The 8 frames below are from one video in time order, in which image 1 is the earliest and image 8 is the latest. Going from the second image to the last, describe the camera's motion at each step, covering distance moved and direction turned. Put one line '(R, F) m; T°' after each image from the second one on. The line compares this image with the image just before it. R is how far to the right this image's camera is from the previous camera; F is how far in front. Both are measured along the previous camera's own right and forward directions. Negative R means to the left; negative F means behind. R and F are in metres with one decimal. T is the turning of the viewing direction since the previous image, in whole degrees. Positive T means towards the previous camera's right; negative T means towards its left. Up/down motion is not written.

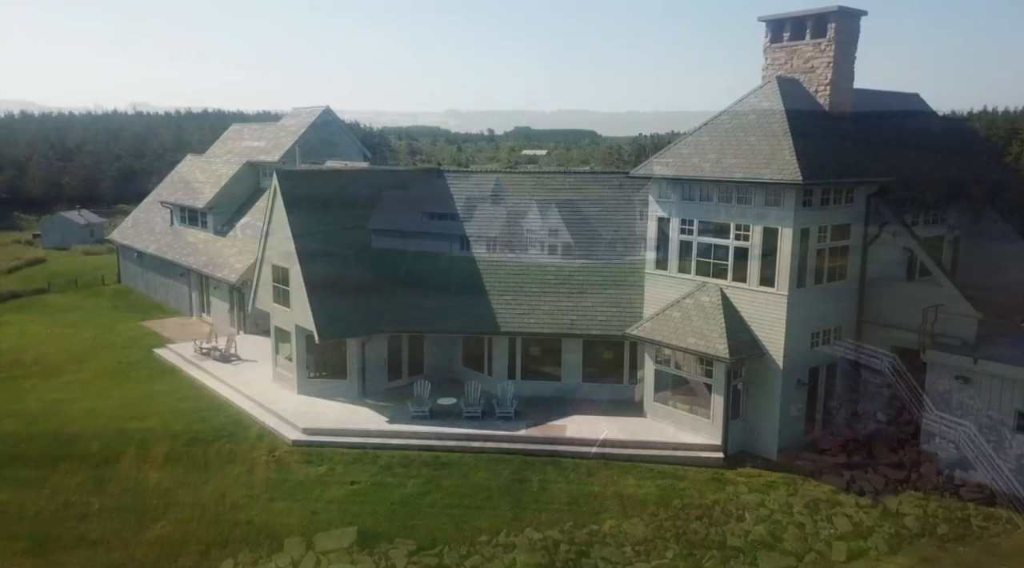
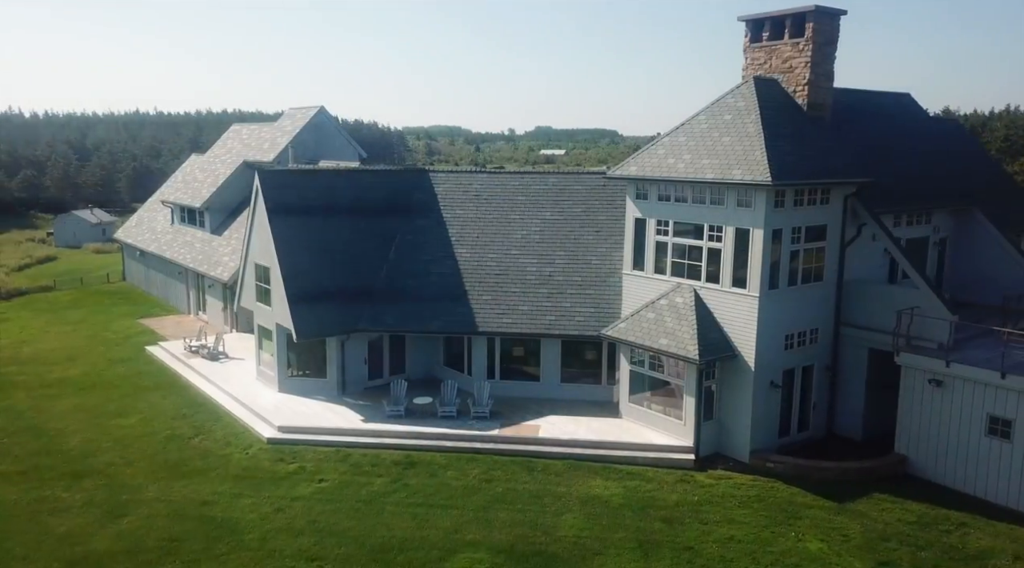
(+1.2, 0.0) m; -1°
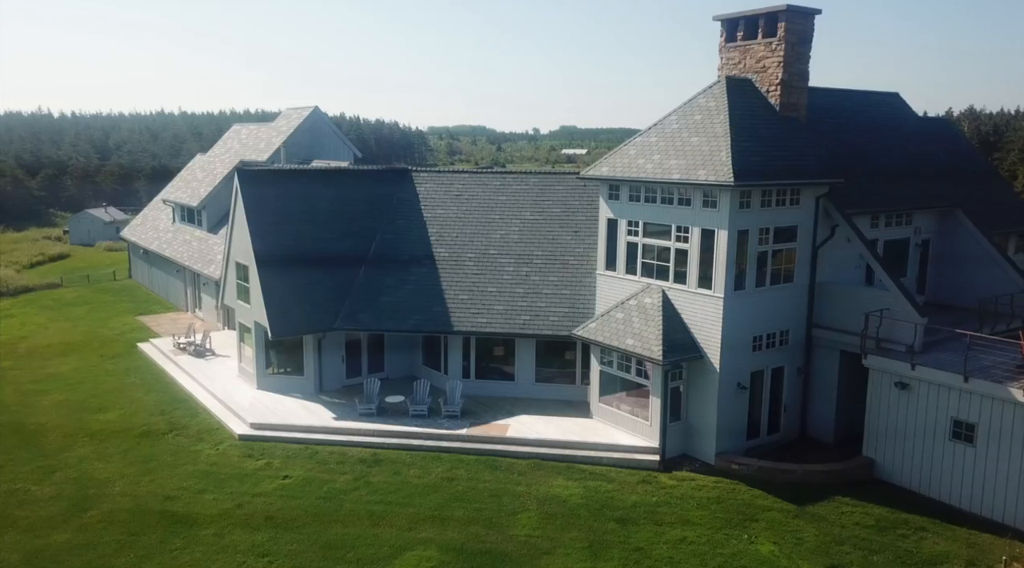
(+1.5, -0.1) m; -2°
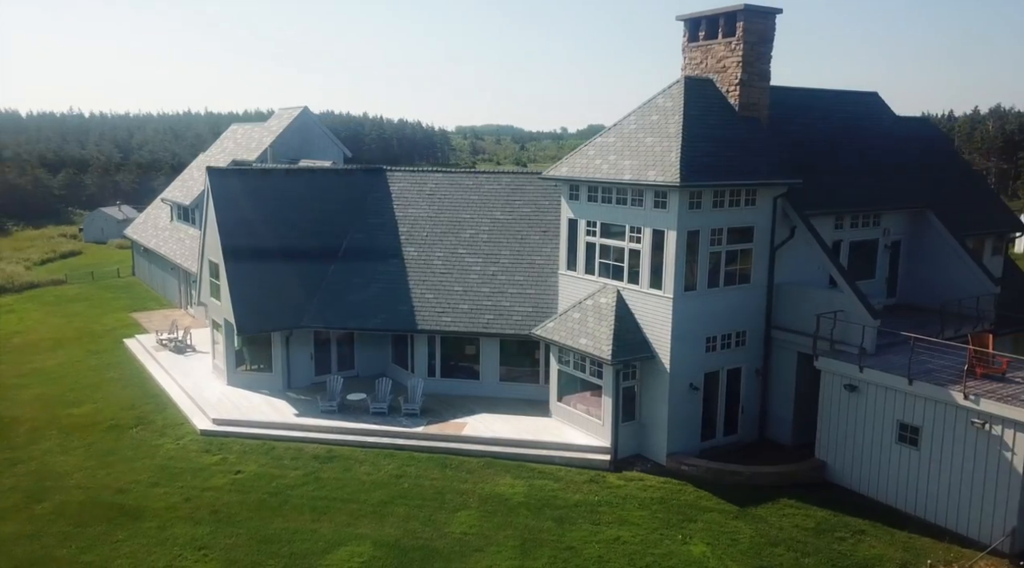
(+1.9, -0.1) m; -2°
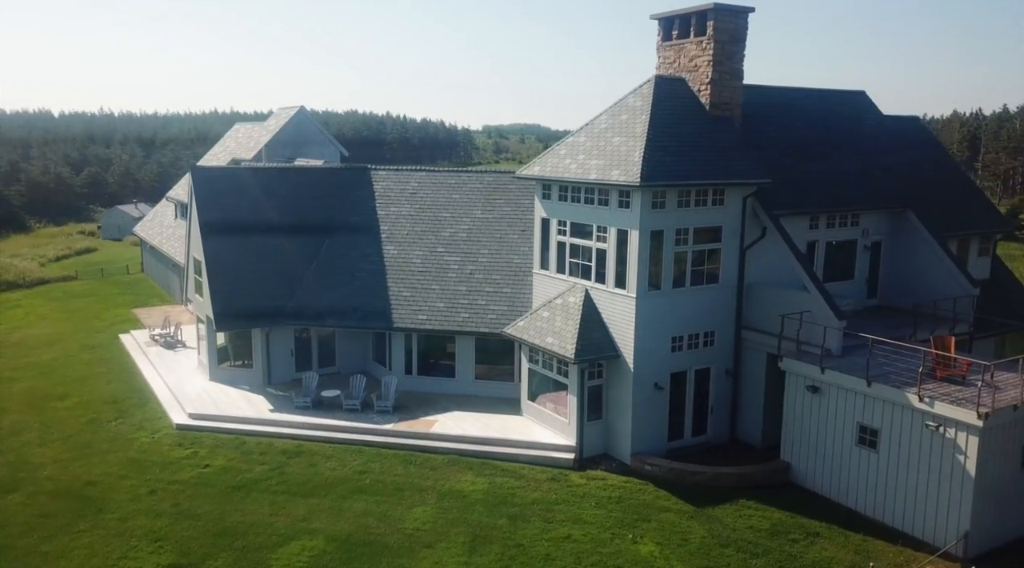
(+1.5, -0.1) m; -2°
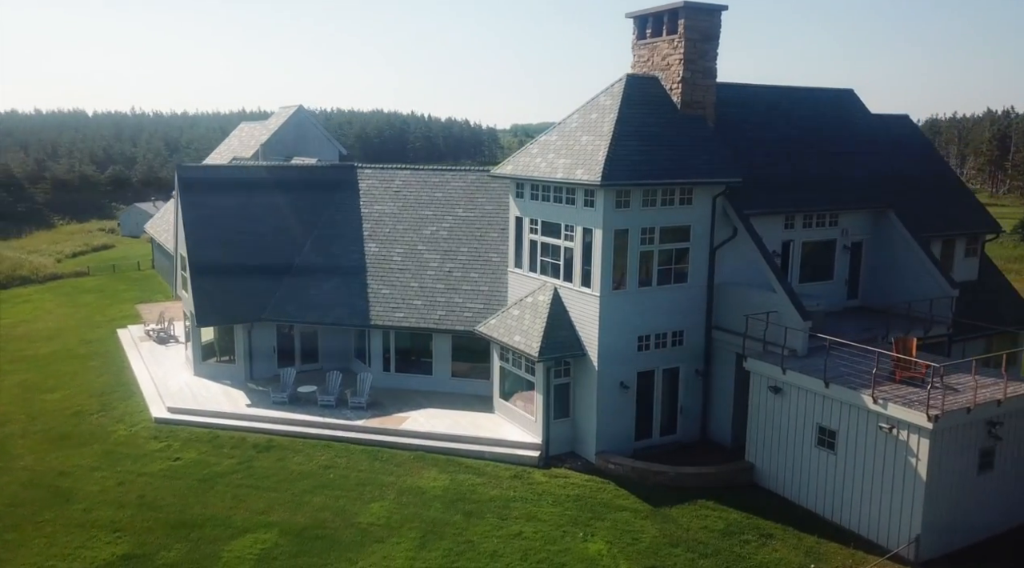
(+1.6, -0.1) m; -2°
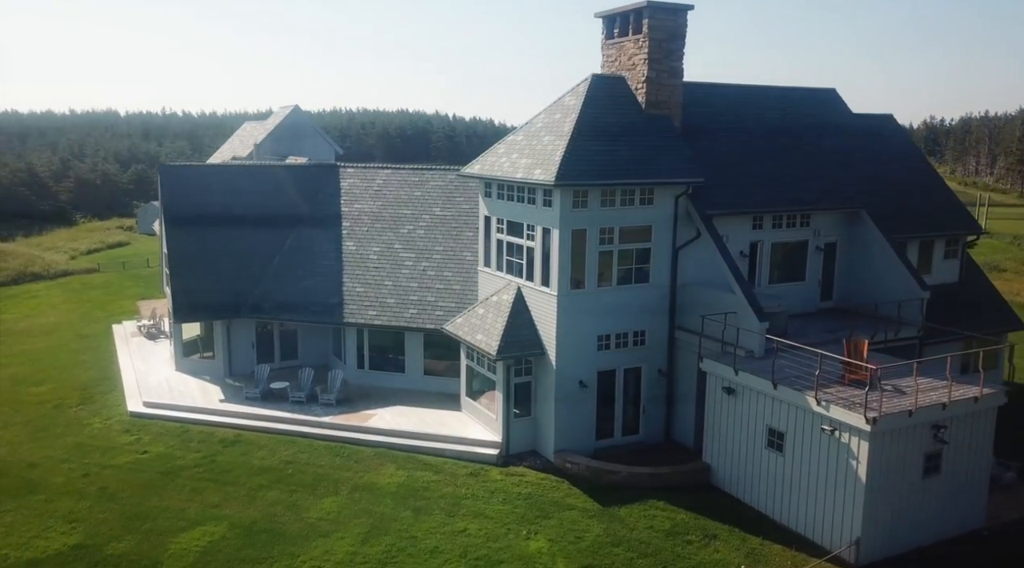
(+1.7, -0.1) m; -2°
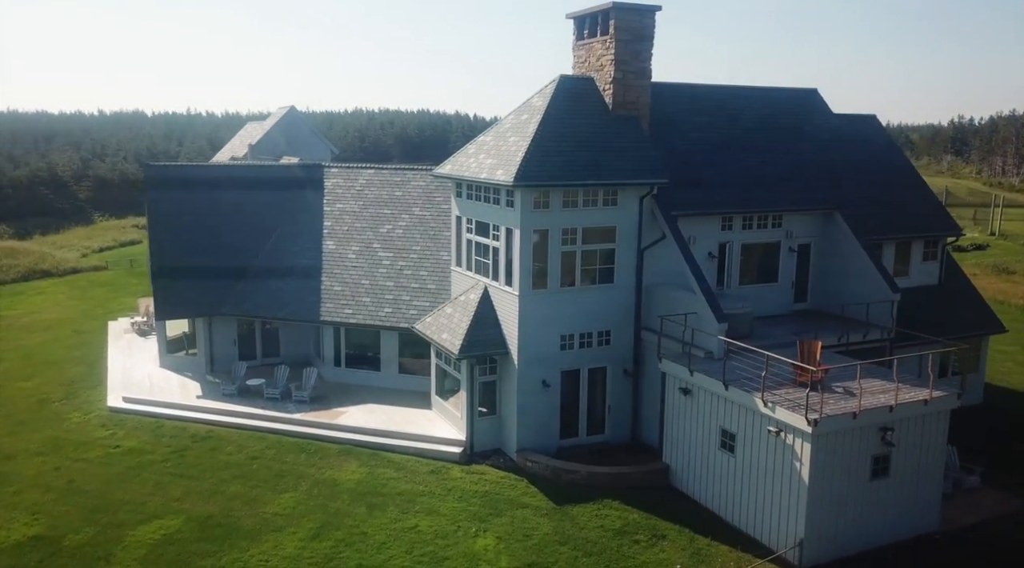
(+1.5, -0.1) m; -2°
